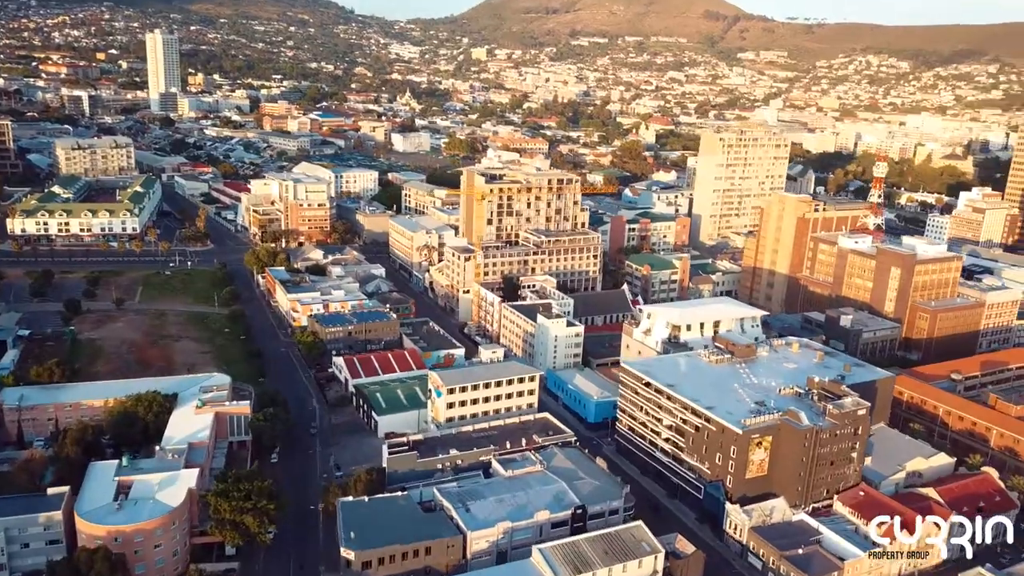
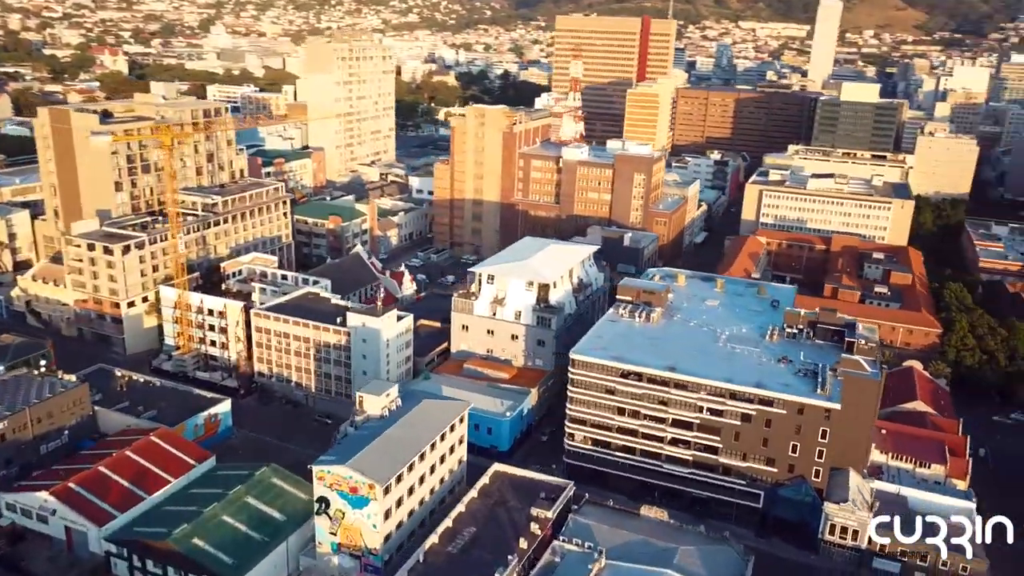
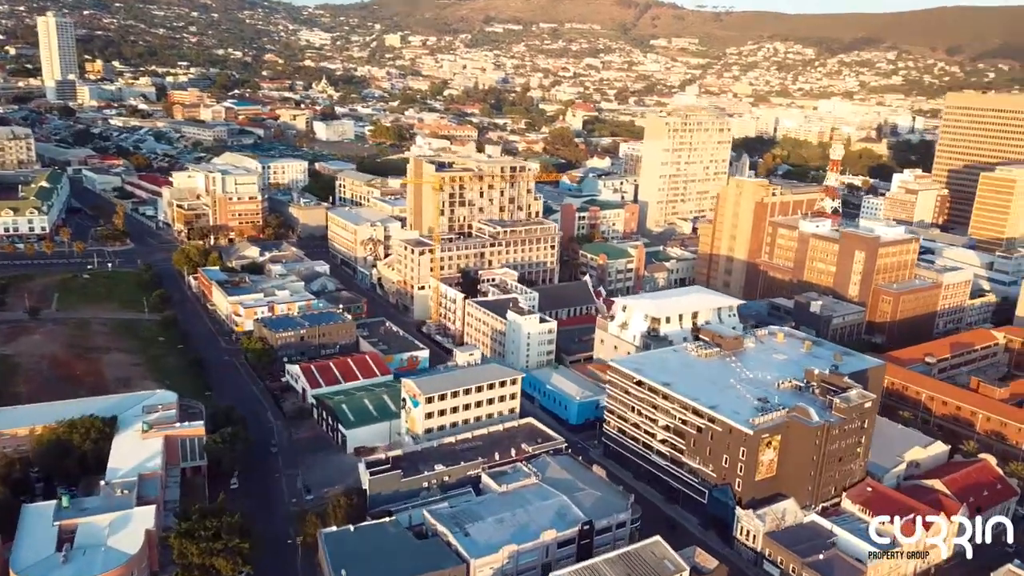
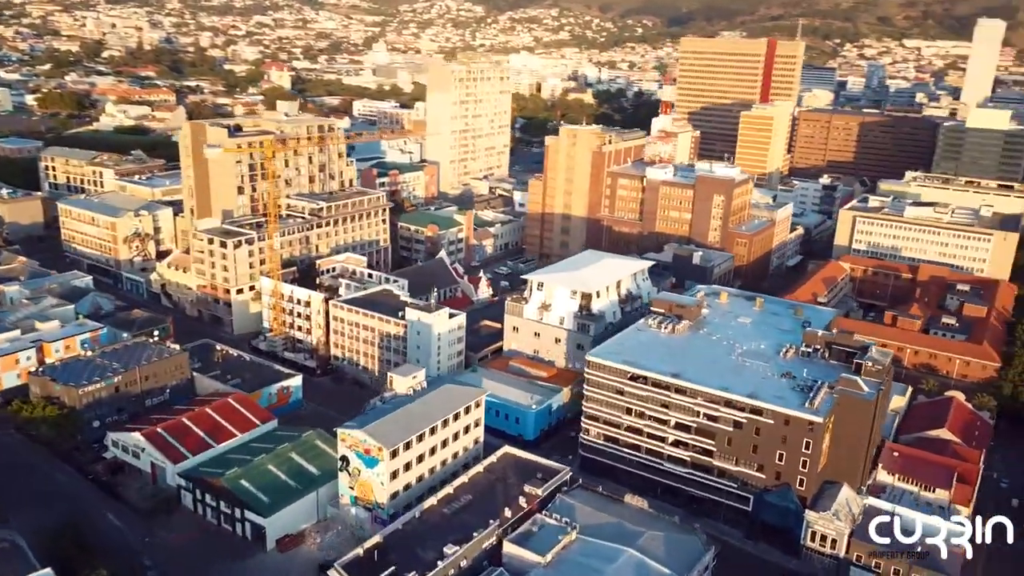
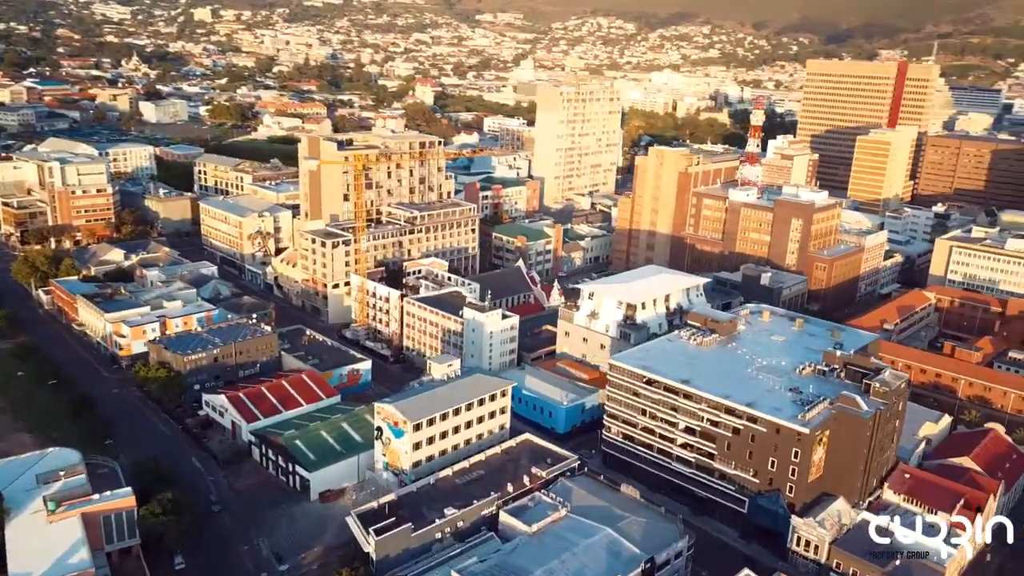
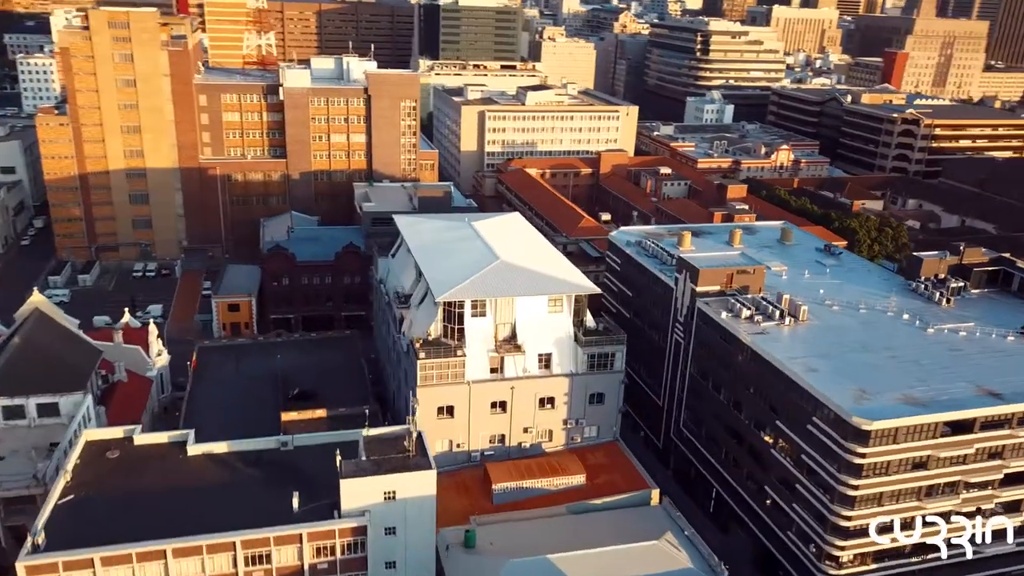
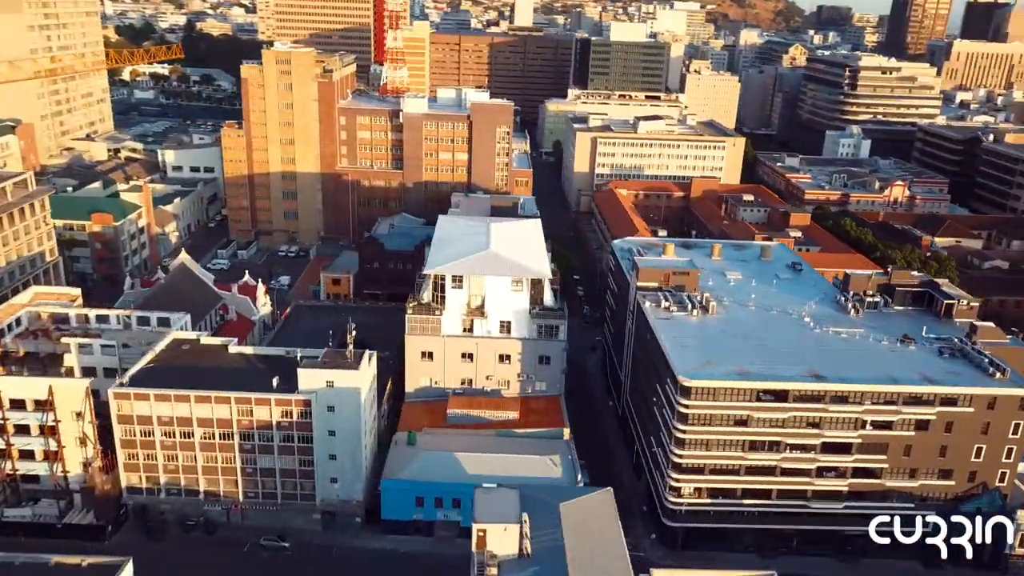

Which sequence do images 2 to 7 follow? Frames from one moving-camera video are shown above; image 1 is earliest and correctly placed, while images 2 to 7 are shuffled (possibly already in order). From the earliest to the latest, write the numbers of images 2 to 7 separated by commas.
3, 5, 4, 2, 7, 6
